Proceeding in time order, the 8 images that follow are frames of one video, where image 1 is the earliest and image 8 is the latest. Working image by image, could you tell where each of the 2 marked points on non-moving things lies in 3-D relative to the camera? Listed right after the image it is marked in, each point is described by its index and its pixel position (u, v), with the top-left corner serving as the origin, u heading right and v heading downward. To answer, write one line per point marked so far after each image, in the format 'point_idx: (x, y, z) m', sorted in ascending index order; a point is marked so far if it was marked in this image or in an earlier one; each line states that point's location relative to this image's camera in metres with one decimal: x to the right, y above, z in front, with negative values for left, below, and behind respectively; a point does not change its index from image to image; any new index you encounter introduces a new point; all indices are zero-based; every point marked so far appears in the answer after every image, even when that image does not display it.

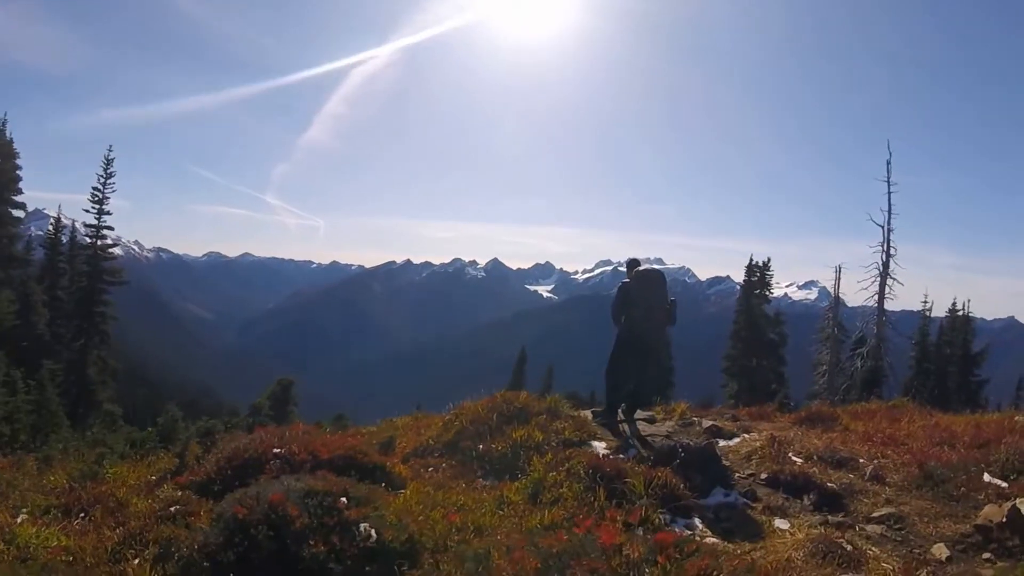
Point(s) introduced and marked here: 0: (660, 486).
0: (+1.3, -1.8, +6.4) m
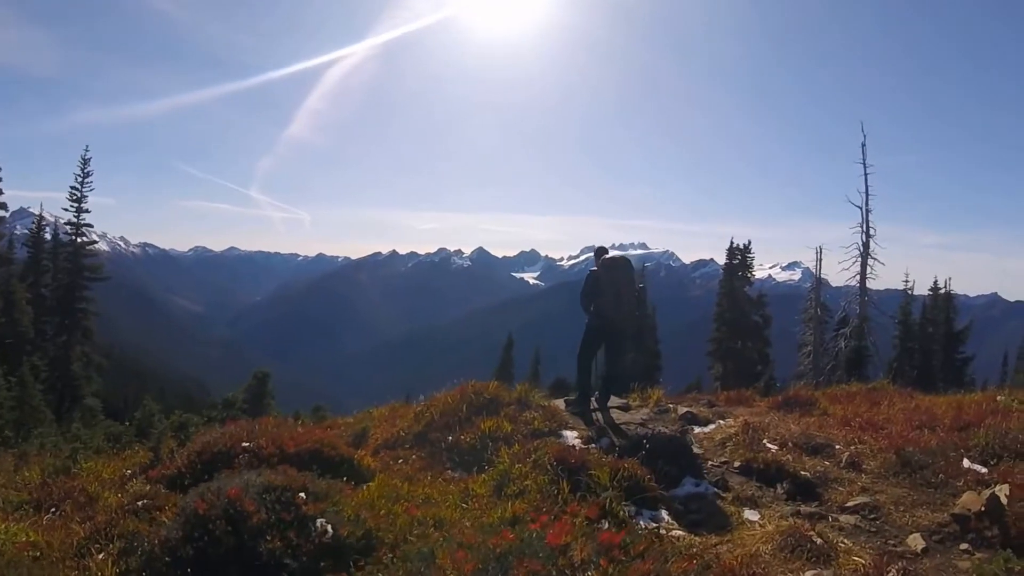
0: (+1.0, -1.6, +6.1) m
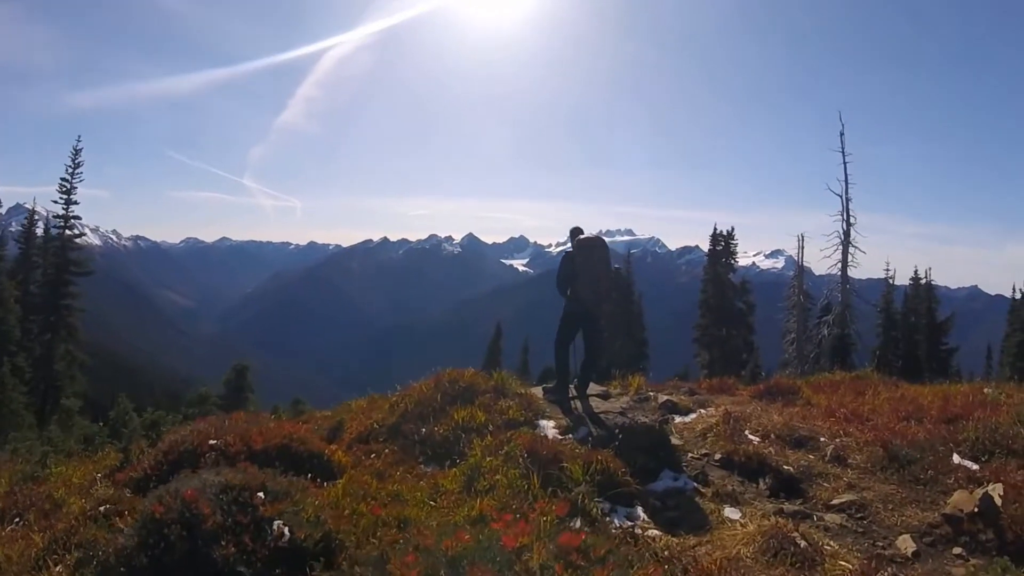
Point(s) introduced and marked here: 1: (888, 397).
0: (+0.7, -1.5, +5.8) m
1: (+5.6, -1.6, +10.5) m
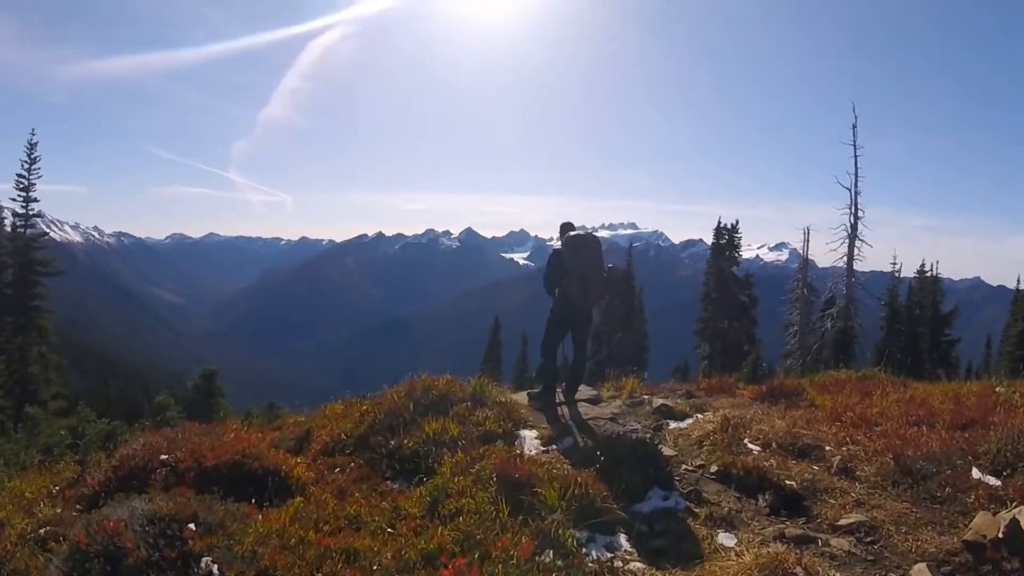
0: (+0.5, -1.5, +5.2) m
1: (+5.4, -1.5, +9.9) m
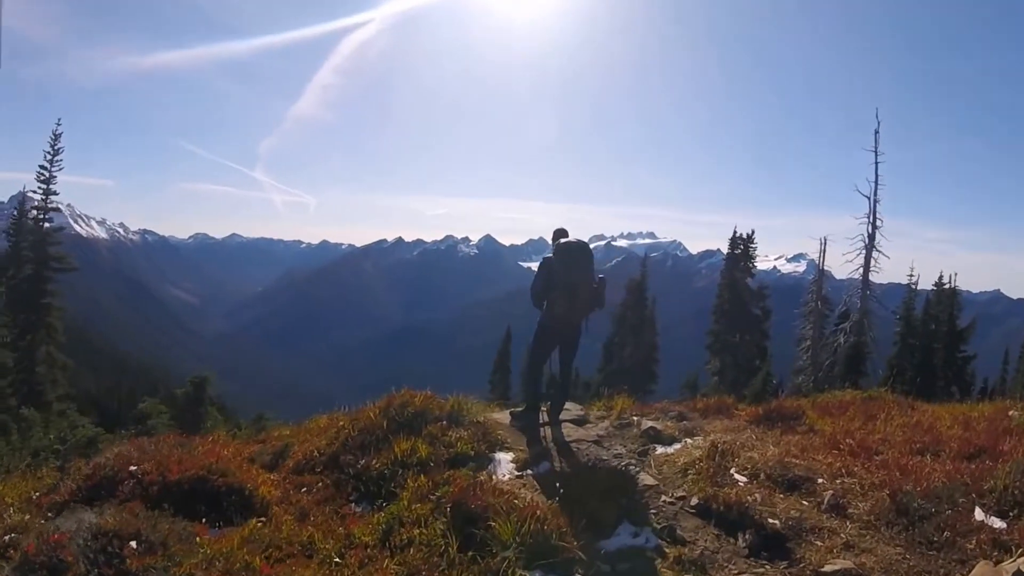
0: (+0.2, -1.6, +4.7) m
1: (+5.2, -1.8, +9.4) m
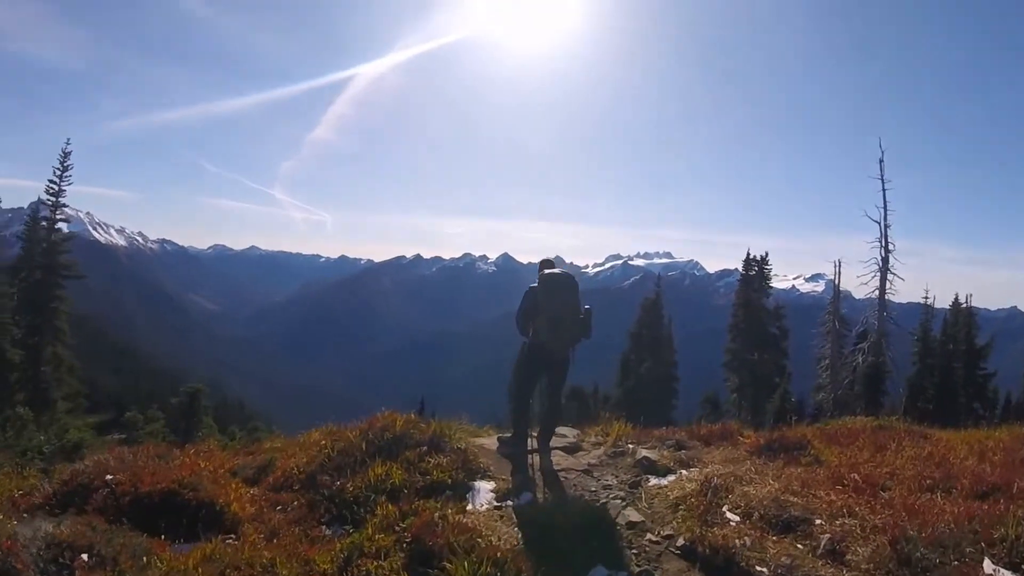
0: (-0.1, -1.8, +4.4) m
1: (+5.0, -2.1, +8.9) m
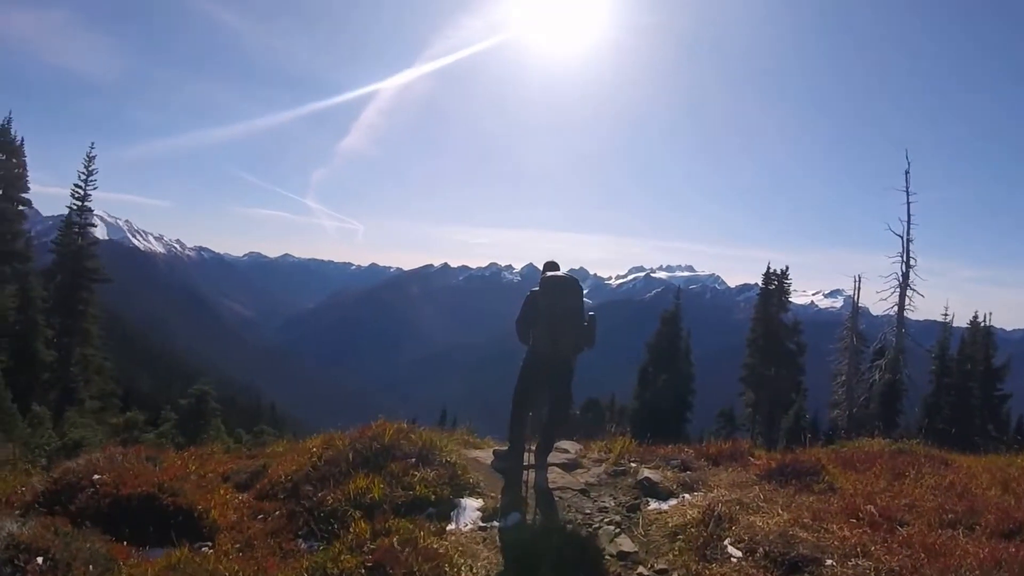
0: (-0.2, -1.8, +3.9) m
1: (+5.0, -2.3, +8.3) m
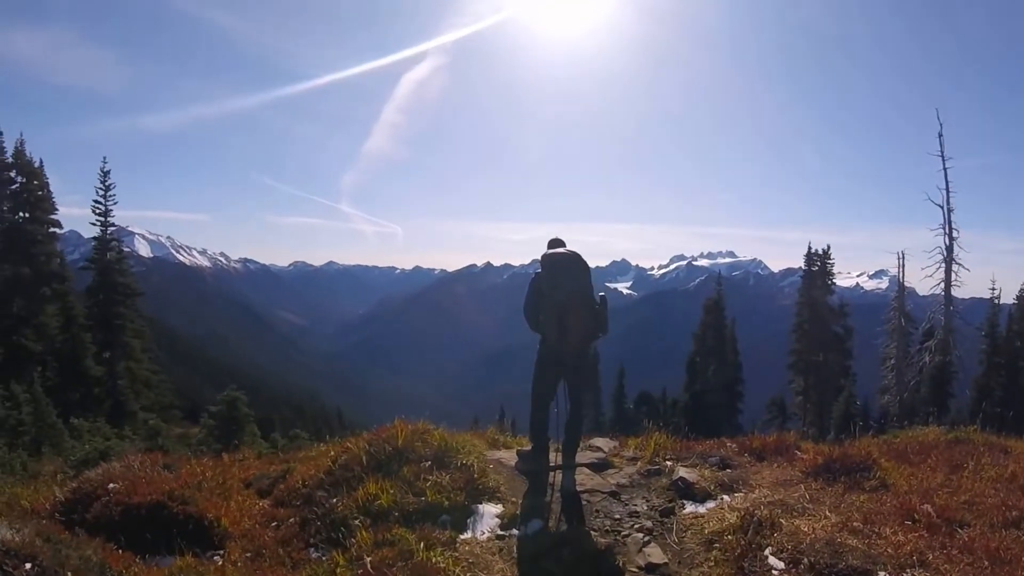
0: (-0.2, -1.8, +3.5) m
1: (+5.3, -2.1, +7.7) m
